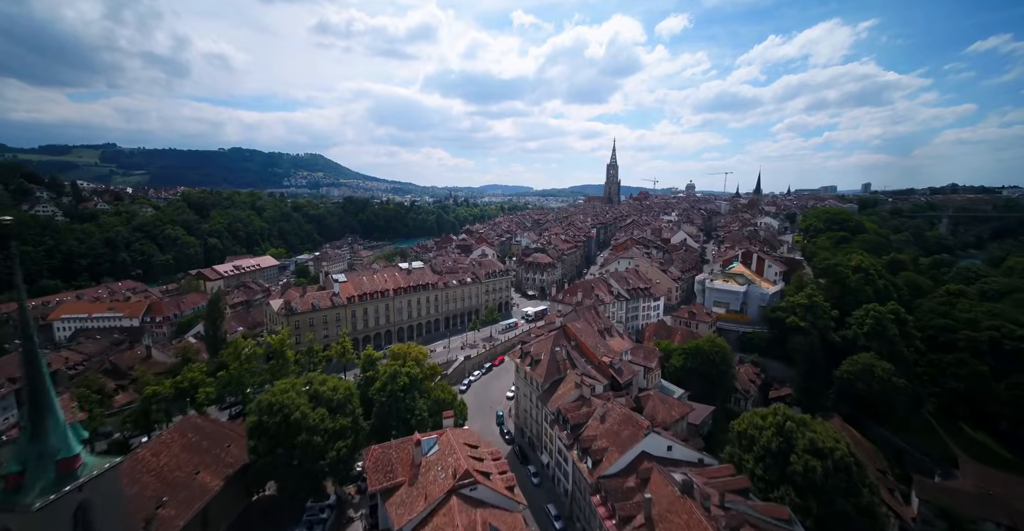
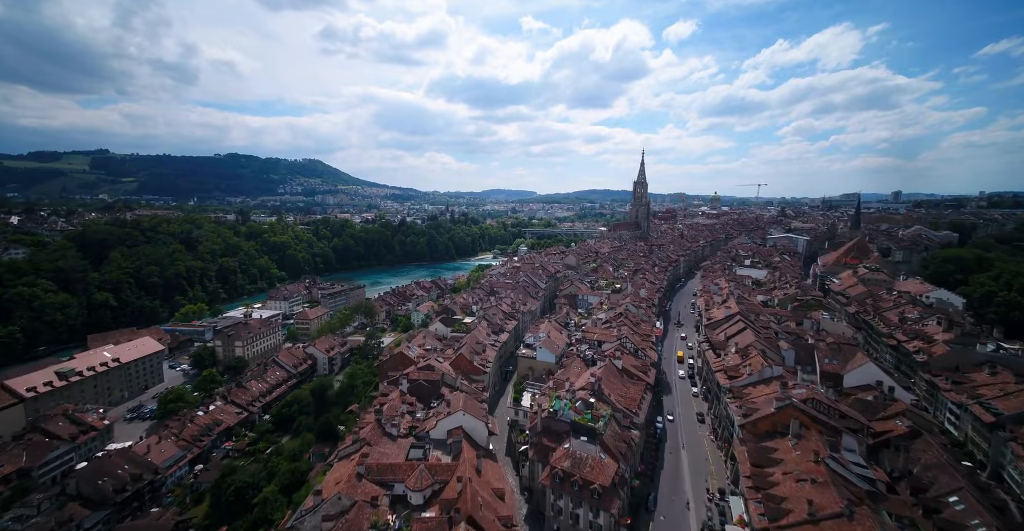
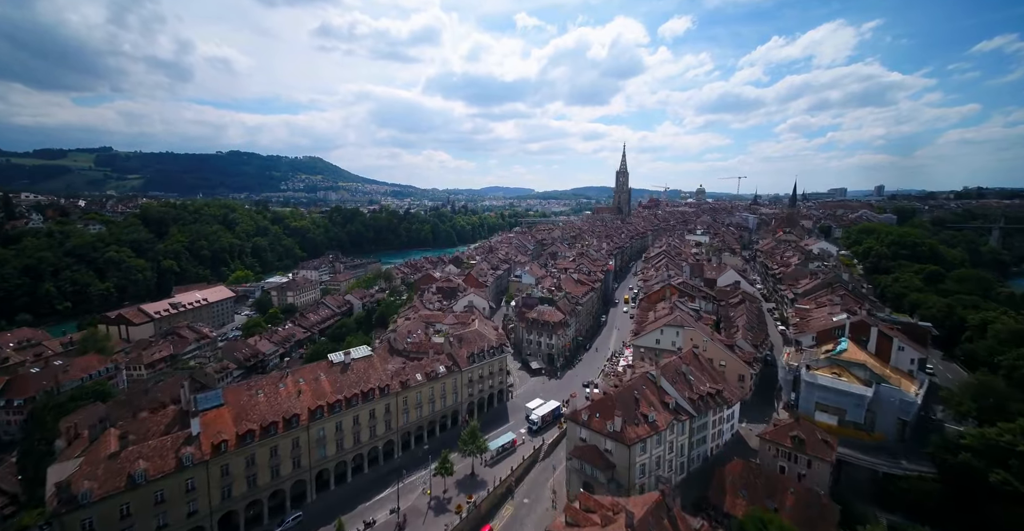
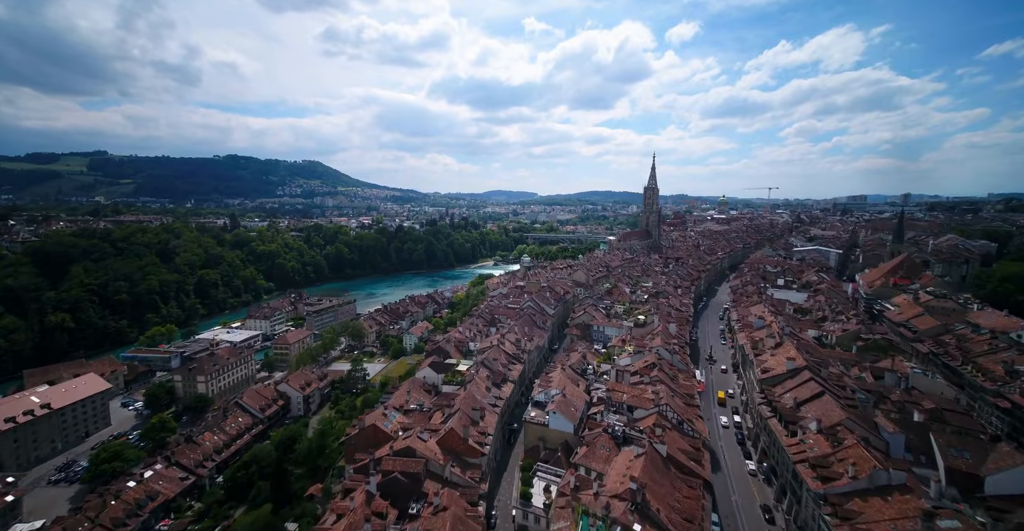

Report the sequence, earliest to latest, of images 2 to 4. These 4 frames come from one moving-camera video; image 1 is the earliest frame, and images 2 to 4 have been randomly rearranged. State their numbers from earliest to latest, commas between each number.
3, 2, 4
